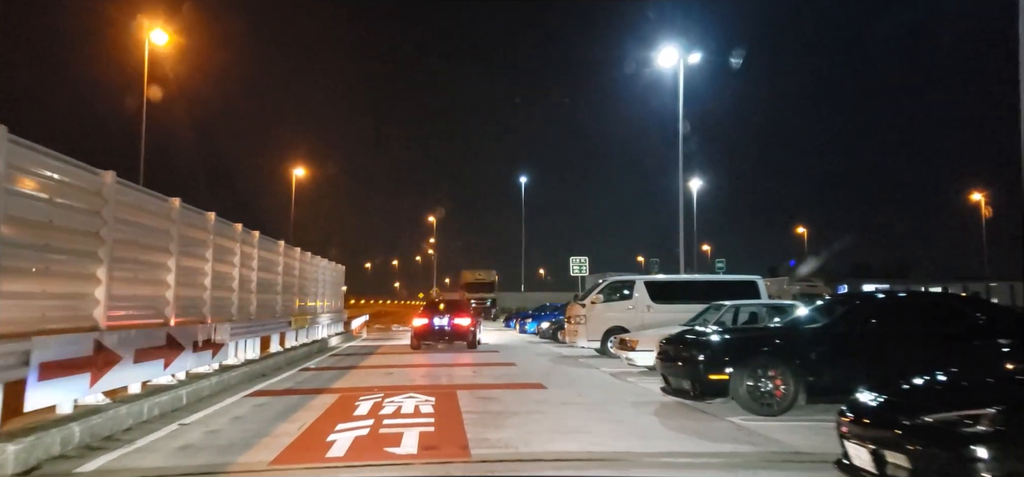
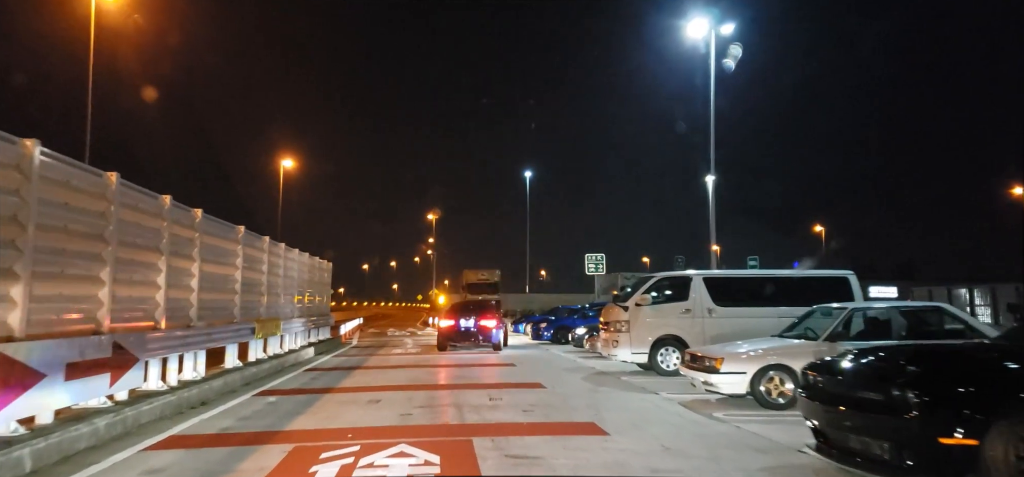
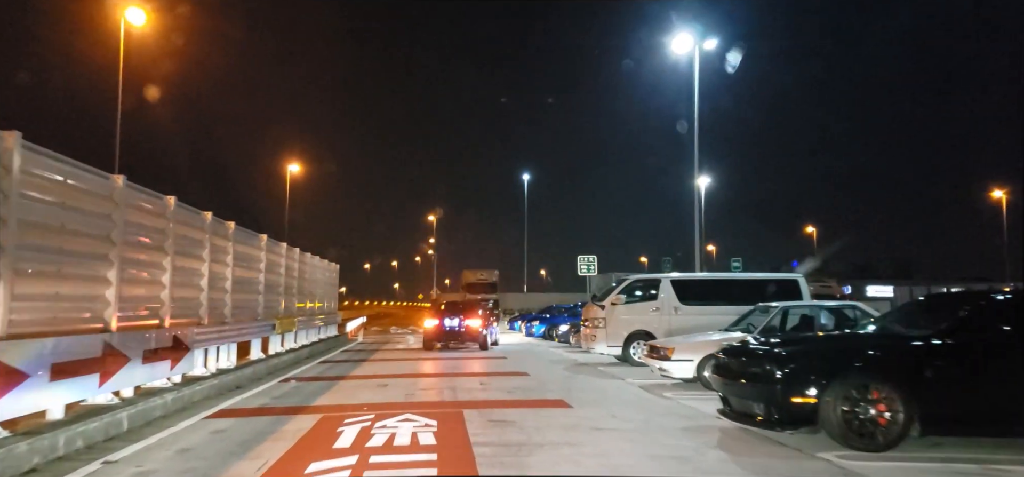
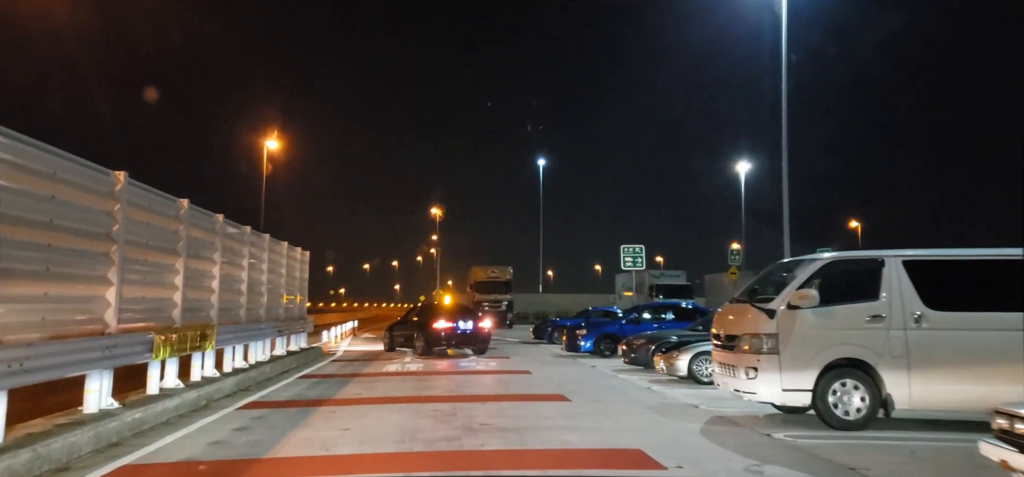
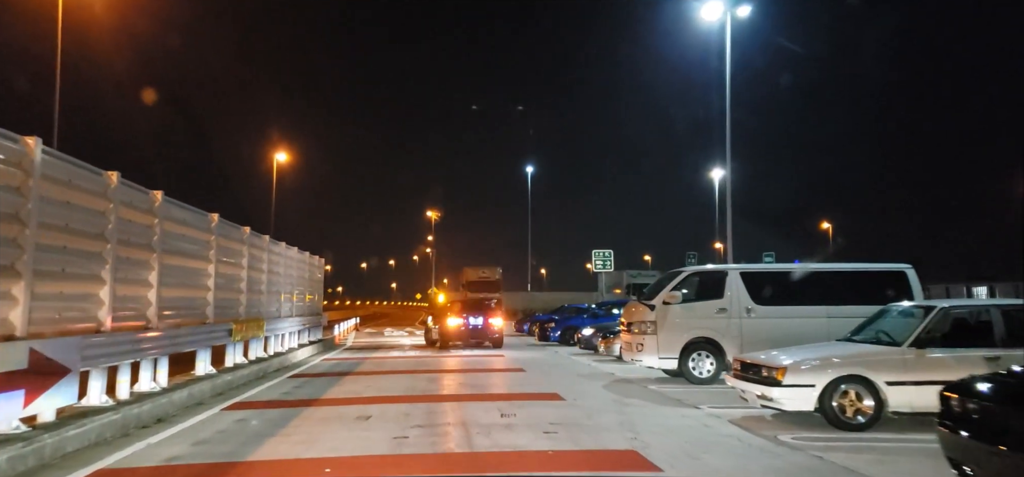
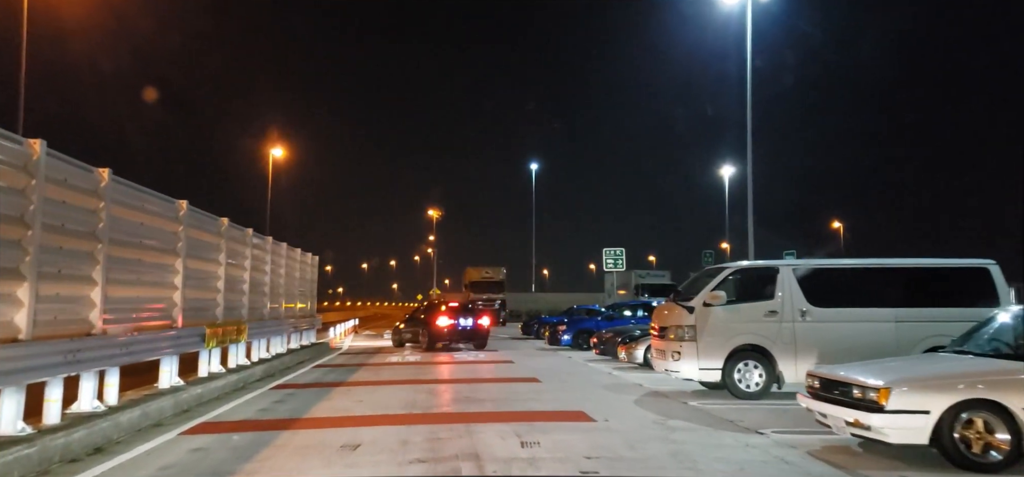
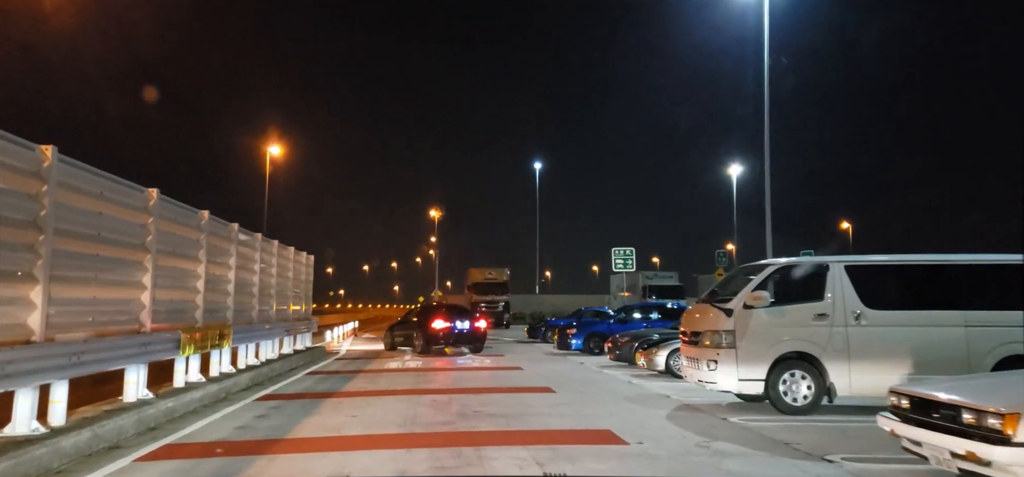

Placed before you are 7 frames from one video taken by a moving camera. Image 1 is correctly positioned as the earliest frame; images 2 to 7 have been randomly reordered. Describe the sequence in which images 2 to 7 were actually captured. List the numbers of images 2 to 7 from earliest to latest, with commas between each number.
3, 2, 5, 6, 7, 4
